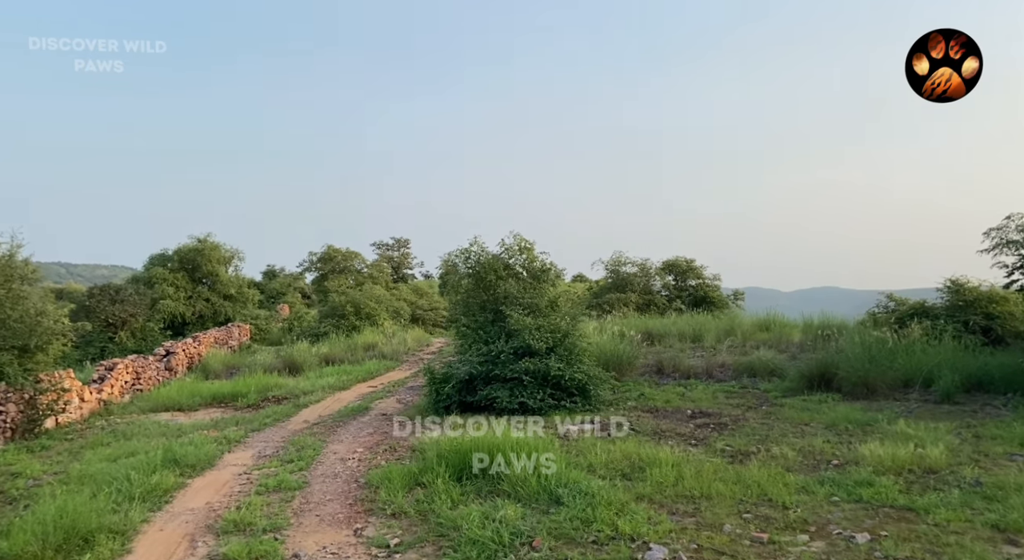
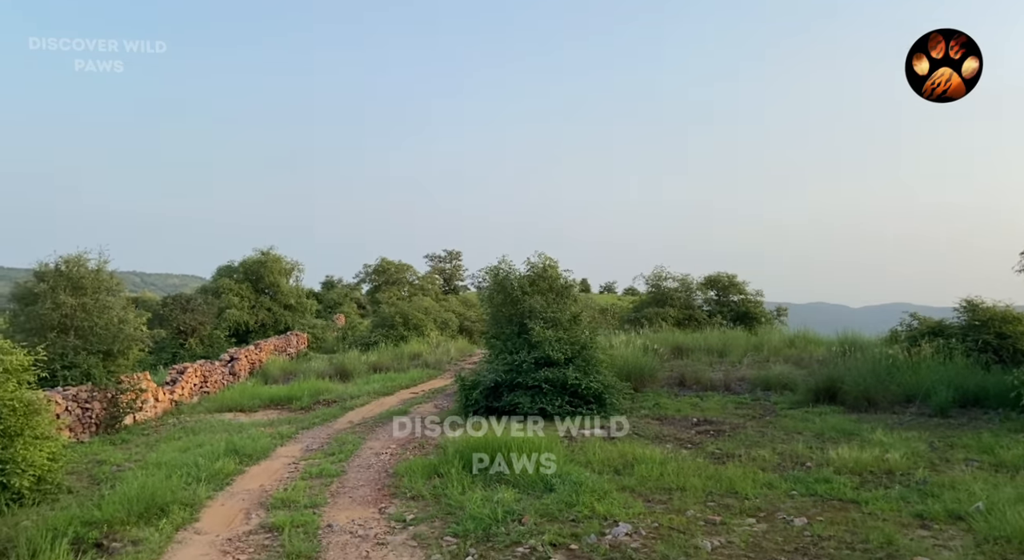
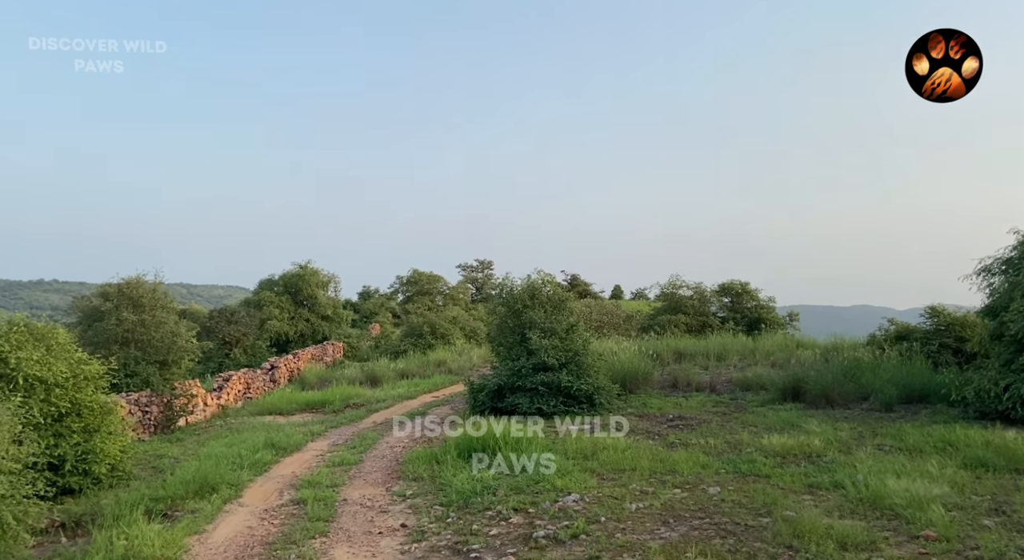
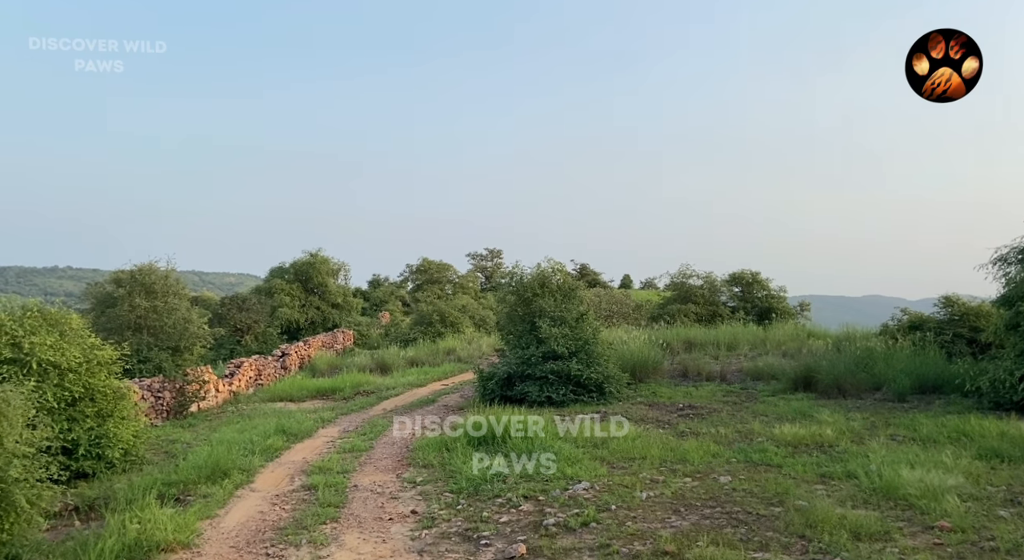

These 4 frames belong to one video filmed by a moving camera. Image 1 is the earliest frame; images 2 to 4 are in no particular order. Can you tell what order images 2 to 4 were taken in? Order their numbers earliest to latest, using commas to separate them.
2, 3, 4
